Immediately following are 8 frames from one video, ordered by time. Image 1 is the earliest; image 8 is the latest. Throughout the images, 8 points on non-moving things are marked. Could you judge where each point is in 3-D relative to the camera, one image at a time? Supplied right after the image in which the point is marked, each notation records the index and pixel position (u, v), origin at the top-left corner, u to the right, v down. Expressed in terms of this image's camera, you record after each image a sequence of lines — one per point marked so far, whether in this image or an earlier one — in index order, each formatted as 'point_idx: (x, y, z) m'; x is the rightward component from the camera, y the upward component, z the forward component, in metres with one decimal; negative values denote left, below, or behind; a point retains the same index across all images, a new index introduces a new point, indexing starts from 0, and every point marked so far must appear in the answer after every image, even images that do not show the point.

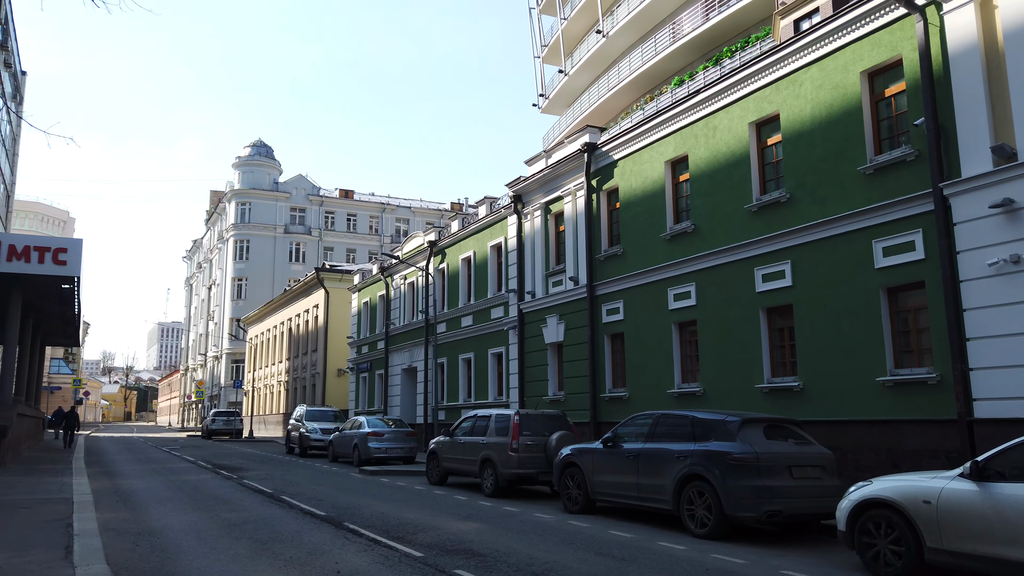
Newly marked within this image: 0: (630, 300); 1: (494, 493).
0: (+2.9, -0.3, +18.7) m
1: (-0.4, -4.2, +15.2) m
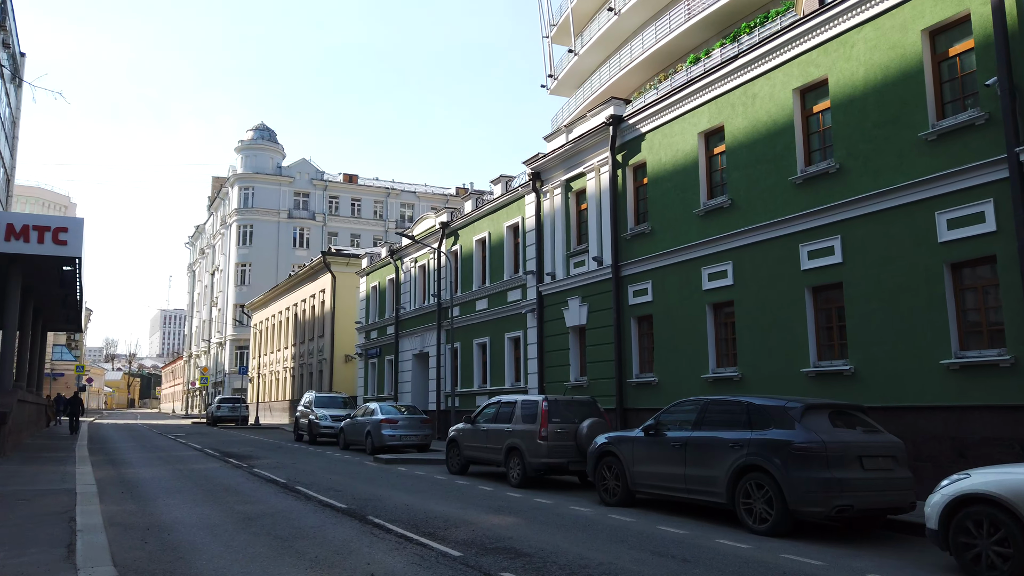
0: (+3.5, +0.2, +17.7) m
1: (+0.2, -3.8, +14.3) m
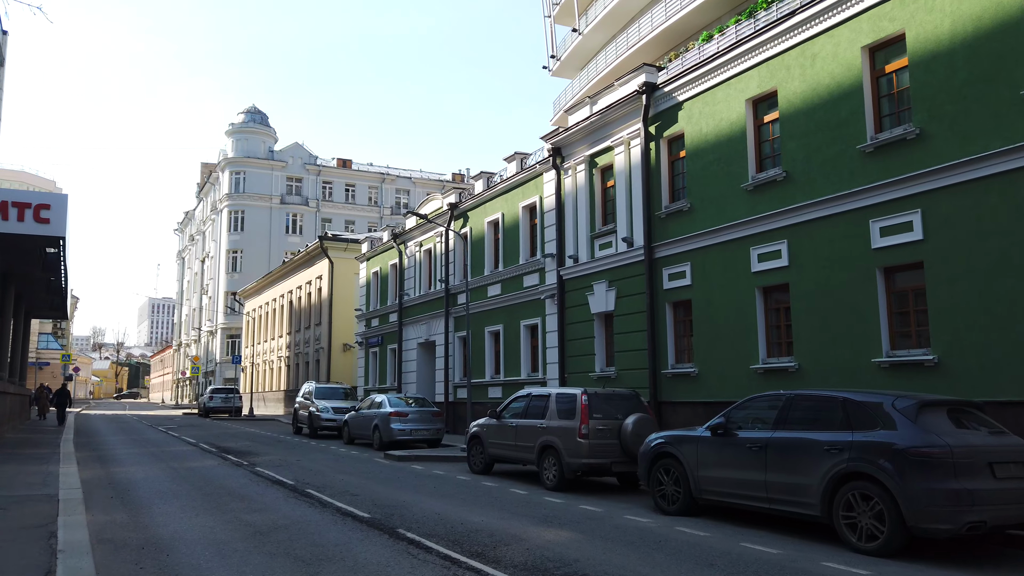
0: (+4.1, +0.5, +16.3) m
1: (+0.8, -3.4, +12.9) m
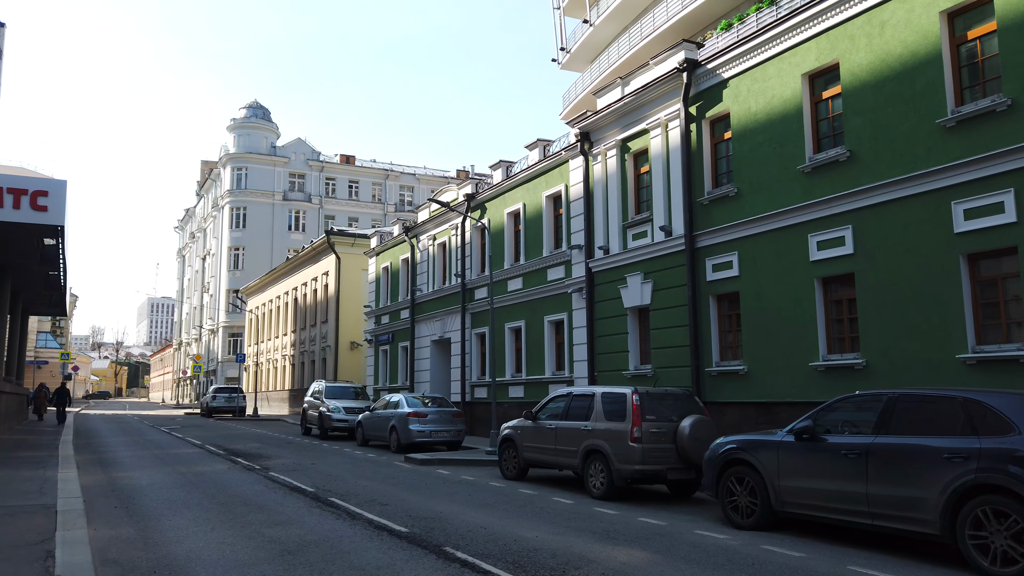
0: (+4.8, +0.7, +15.1) m
1: (+1.5, -3.2, +11.7) m
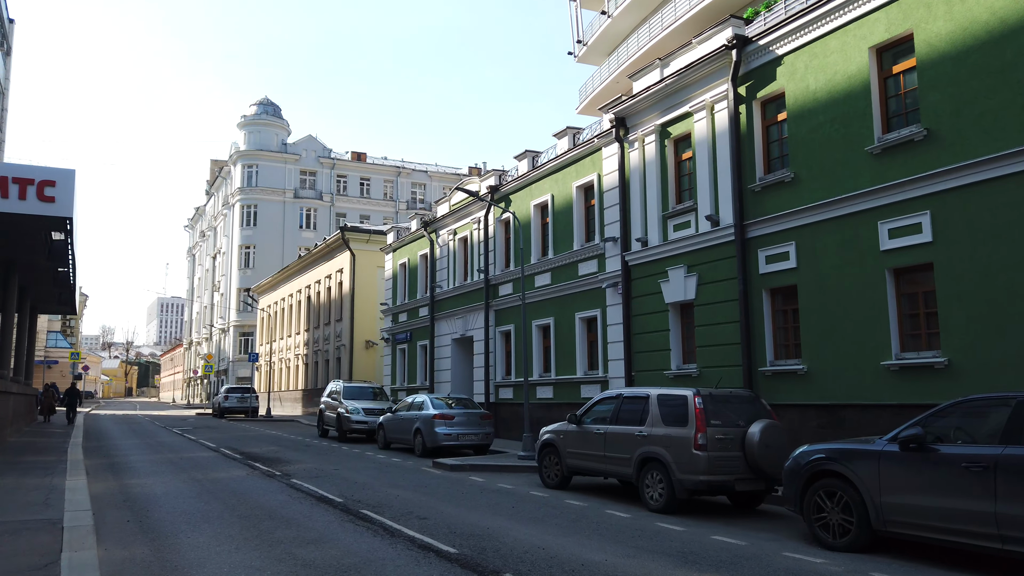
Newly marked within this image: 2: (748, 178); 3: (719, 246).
0: (+5.5, +0.9, +14.0) m
1: (+2.2, -3.1, +10.6) m
2: (+4.8, +2.2, +15.3) m
3: (+4.4, +0.9, +15.8) m
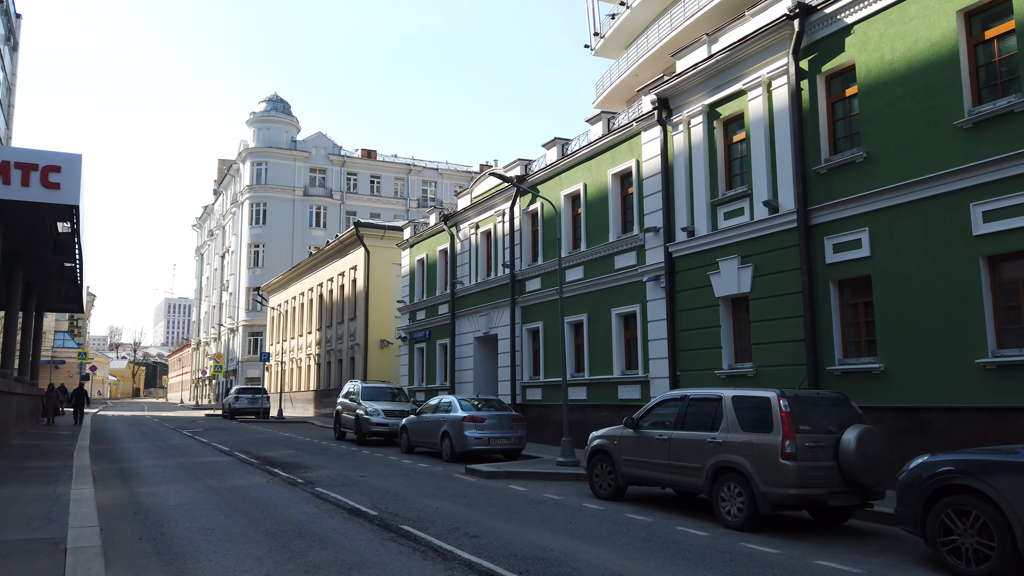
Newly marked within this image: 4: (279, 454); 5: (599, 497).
0: (+6.3, +1.0, +12.7) m
1: (+3.0, -3.0, +9.4) m
2: (+5.6, +2.4, +14.0) m
3: (+5.2, +1.0, +14.5) m
4: (-6.1, -4.3, +19.7) m
5: (+1.4, -3.3, +12.0) m
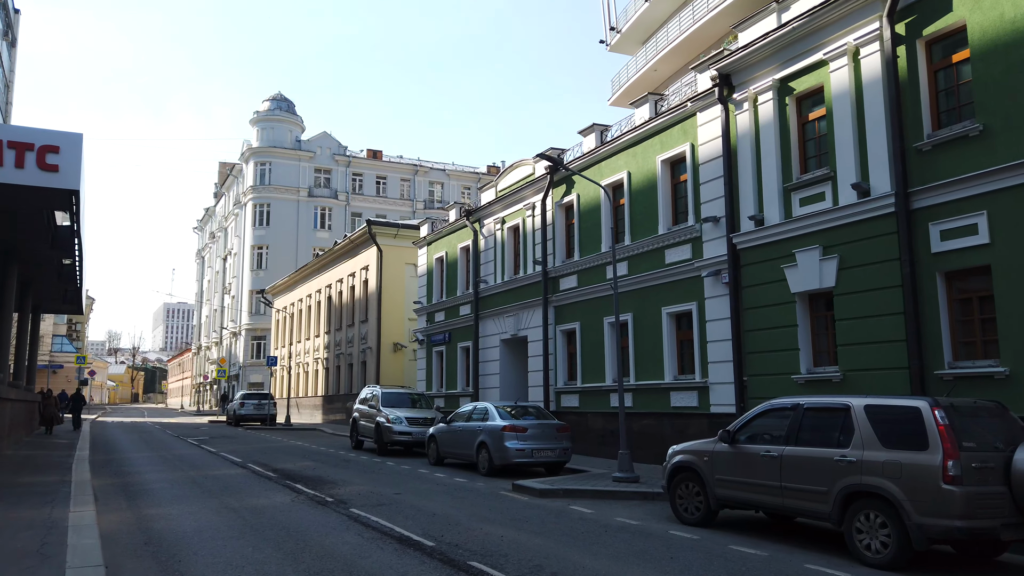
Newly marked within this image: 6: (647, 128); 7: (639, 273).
0: (+7.2, +1.1, +11.0) m
1: (+3.9, -2.8, +7.7) m
2: (+6.6, +2.5, +12.4) m
3: (+6.1, +1.2, +12.9) m
4: (-5.2, -4.3, +18.0) m
5: (+2.4, -3.2, +10.3) m
6: (+3.3, +3.9, +18.5) m
7: (+3.2, +0.4, +18.5) m
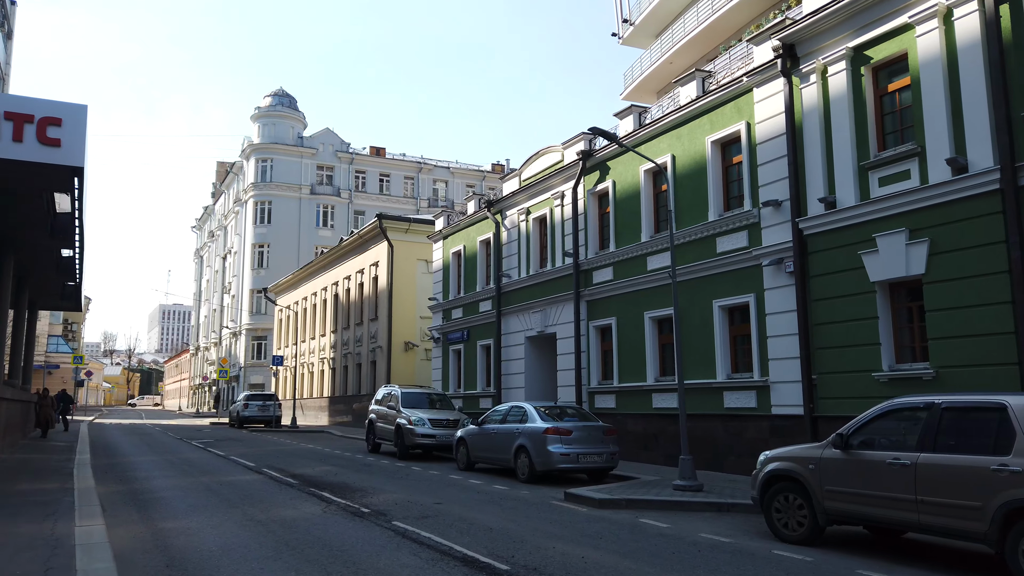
0: (+8.1, +1.4, +9.7) m
1: (+4.8, -2.6, +6.3) m
2: (+7.4, +2.7, +11.1) m
3: (+7.0, +1.4, +11.5) m
4: (-4.3, -4.1, +16.6) m
5: (+3.2, -3.0, +9.0) m
6: (+4.2, +4.1, +17.2) m
7: (+4.0, +0.6, +17.2) m
